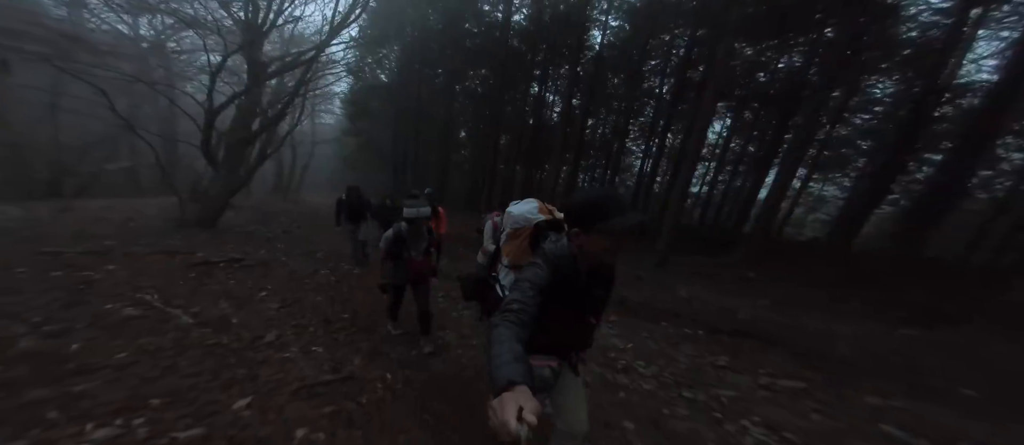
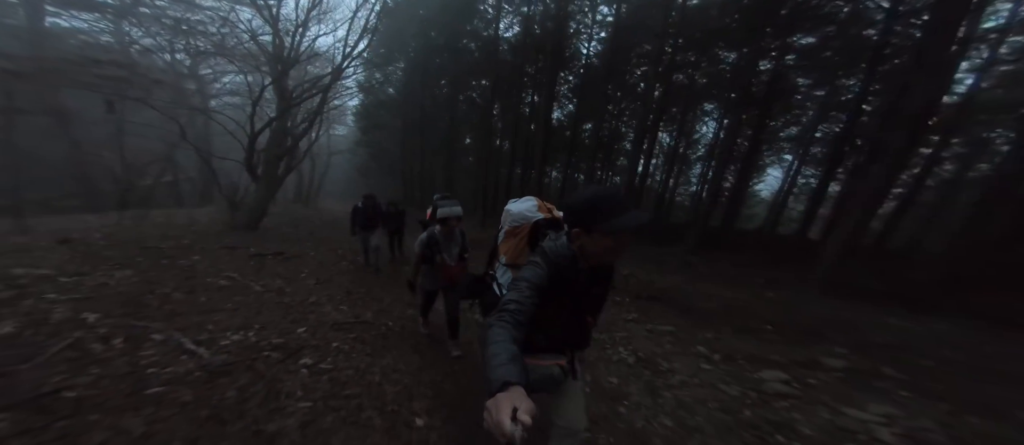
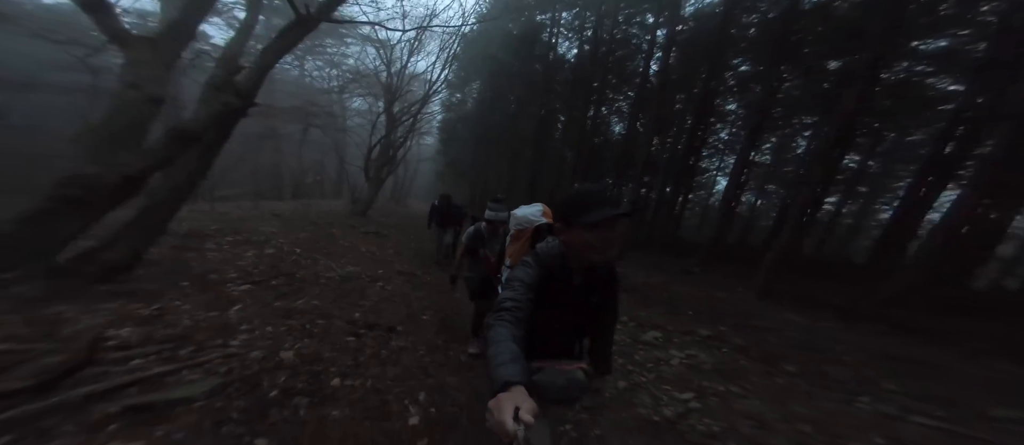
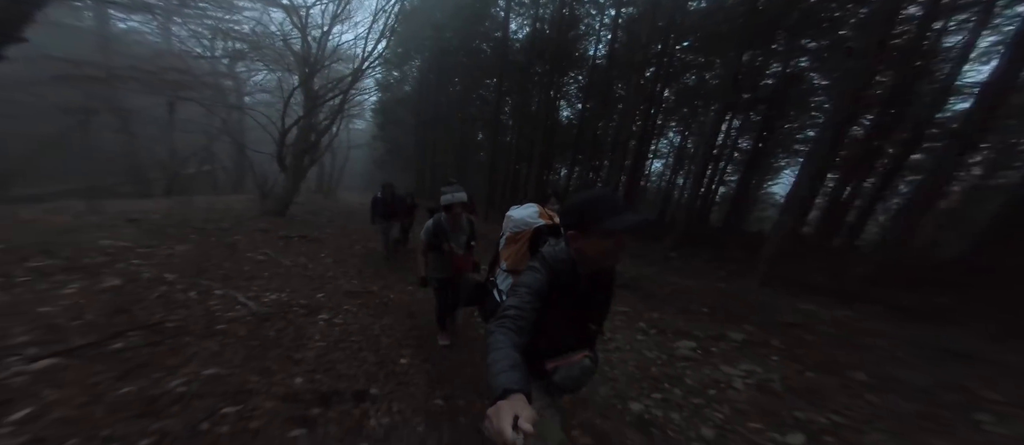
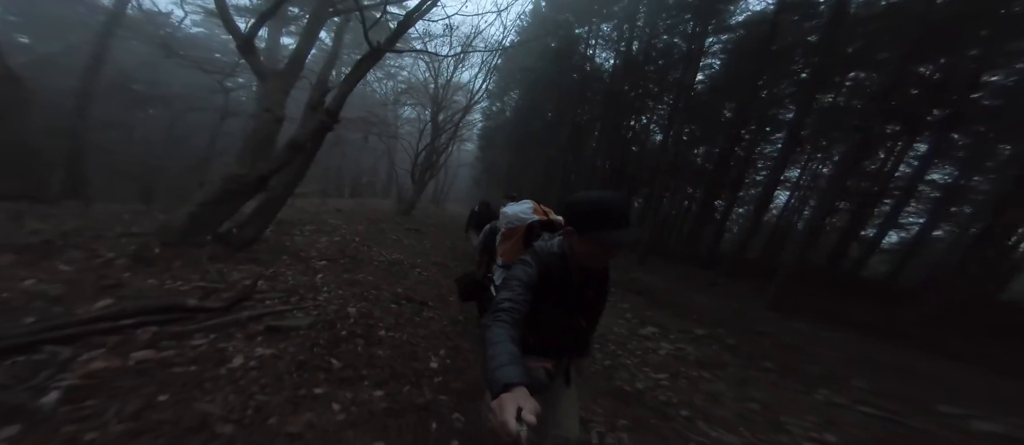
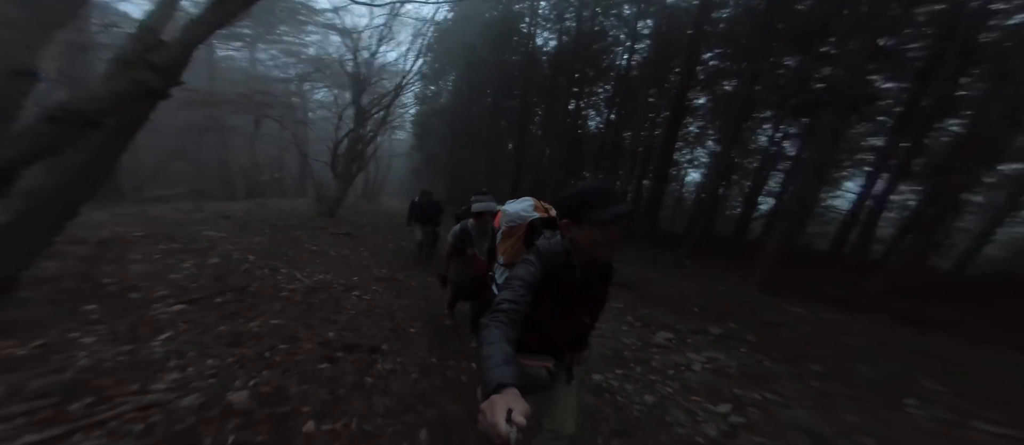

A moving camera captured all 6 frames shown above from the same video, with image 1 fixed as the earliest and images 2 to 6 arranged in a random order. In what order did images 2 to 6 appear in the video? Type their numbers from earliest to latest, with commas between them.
2, 4, 6, 3, 5
